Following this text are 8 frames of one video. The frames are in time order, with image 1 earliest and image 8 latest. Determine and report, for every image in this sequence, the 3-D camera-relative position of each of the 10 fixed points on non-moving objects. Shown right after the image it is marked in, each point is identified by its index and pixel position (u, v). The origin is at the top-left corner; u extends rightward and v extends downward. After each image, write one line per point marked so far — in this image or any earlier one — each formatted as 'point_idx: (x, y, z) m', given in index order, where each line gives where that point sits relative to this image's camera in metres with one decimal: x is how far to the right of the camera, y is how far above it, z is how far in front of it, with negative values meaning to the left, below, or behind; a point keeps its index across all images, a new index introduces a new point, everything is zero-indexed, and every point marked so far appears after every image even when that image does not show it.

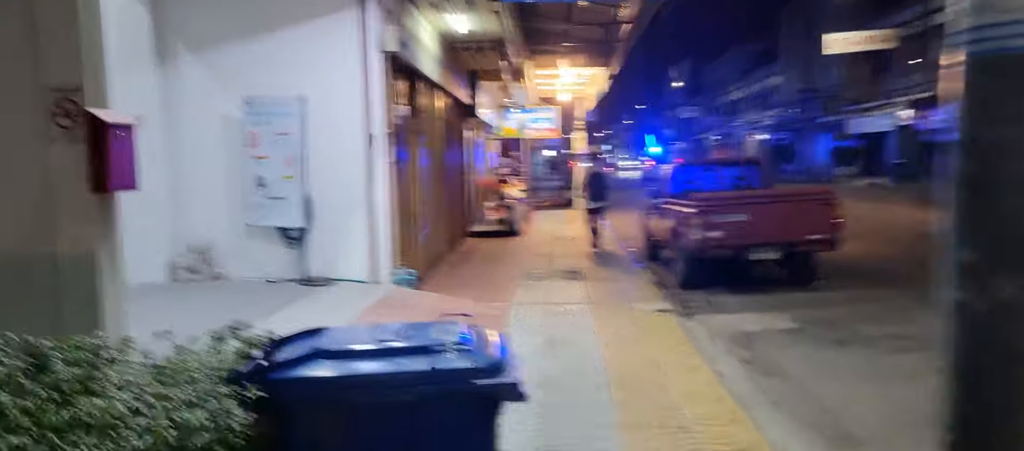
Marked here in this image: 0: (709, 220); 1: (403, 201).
0: (+2.5, 0.0, +8.9) m
1: (-1.5, +0.3, +9.6) m
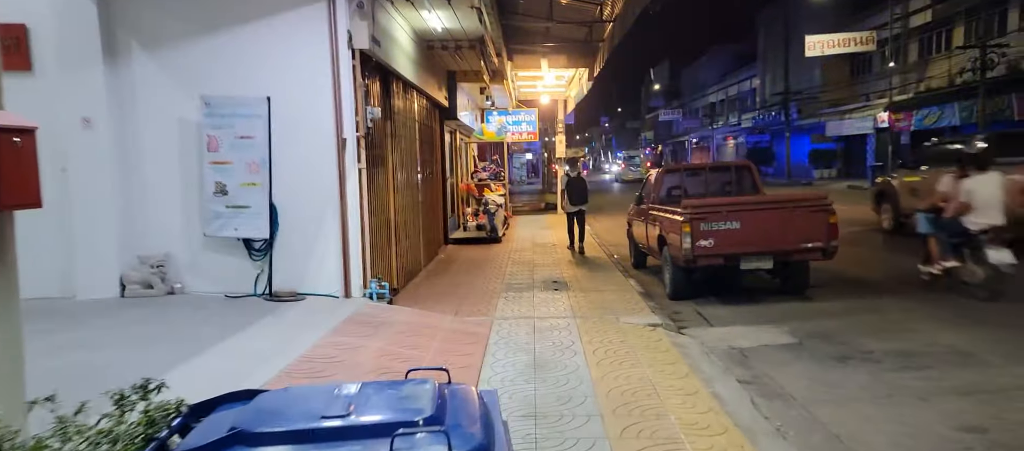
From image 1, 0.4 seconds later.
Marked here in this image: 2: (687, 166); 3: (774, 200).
0: (+2.2, 0.0, +8.4) m
1: (-1.7, +0.2, +9.0) m
2: (+2.7, +0.9, +10.8) m
3: (+3.1, +0.3, +8.5) m
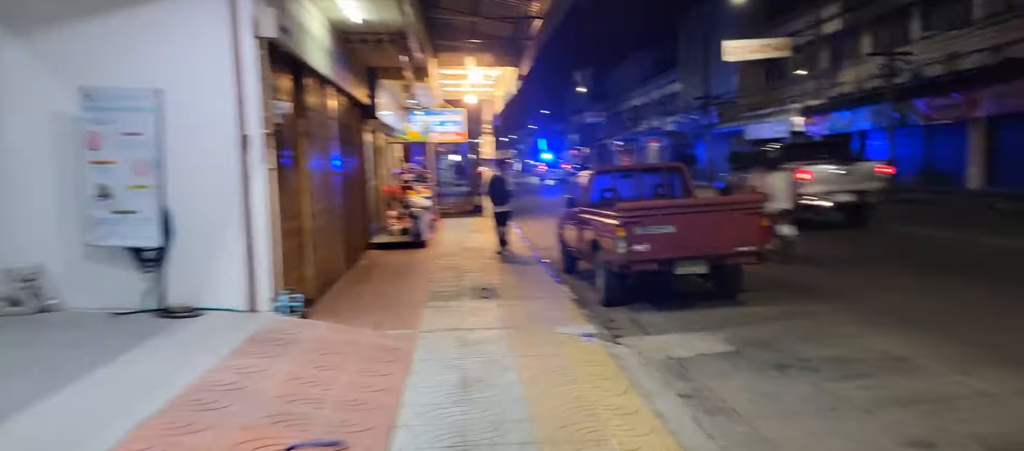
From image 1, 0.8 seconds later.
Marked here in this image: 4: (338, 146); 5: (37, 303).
0: (+1.4, -0.1, +8.1) m
1: (-2.6, +0.1, +8.3) m
2: (+1.6, +0.9, +10.5) m
3: (+2.3, +0.3, +8.3) m
4: (-2.8, +1.3, +11.6) m
5: (-4.4, -0.7, +6.5) m
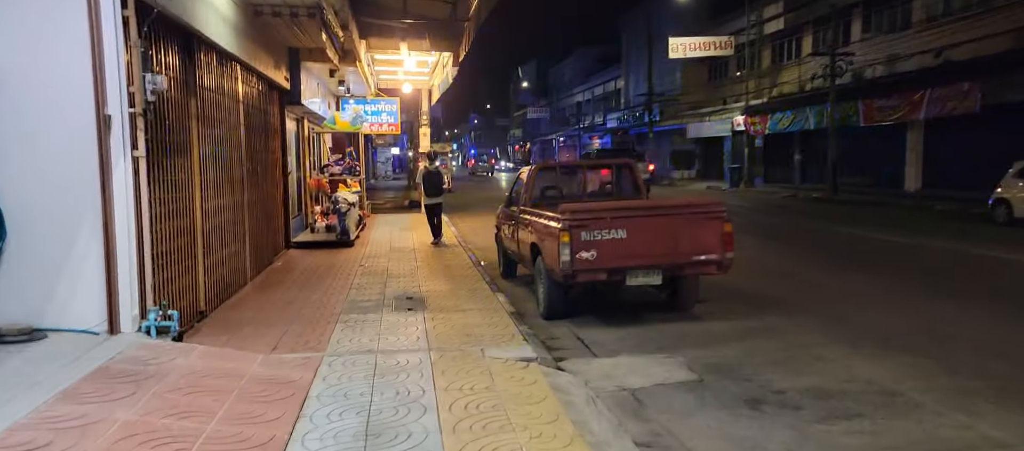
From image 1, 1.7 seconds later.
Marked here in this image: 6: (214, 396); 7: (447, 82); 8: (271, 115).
0: (+0.7, -0.1, +7.1) m
1: (-3.3, +0.1, +7.0) m
2: (+0.7, +0.8, +9.5) m
3: (+1.6, +0.2, +7.3) m
4: (-3.8, +1.3, +10.2) m
5: (-4.9, -0.7, +5.0) m
6: (-1.9, -1.1, +4.6) m
7: (-1.7, +3.8, +18.5) m
8: (-4.3, +2.0, +12.5) m
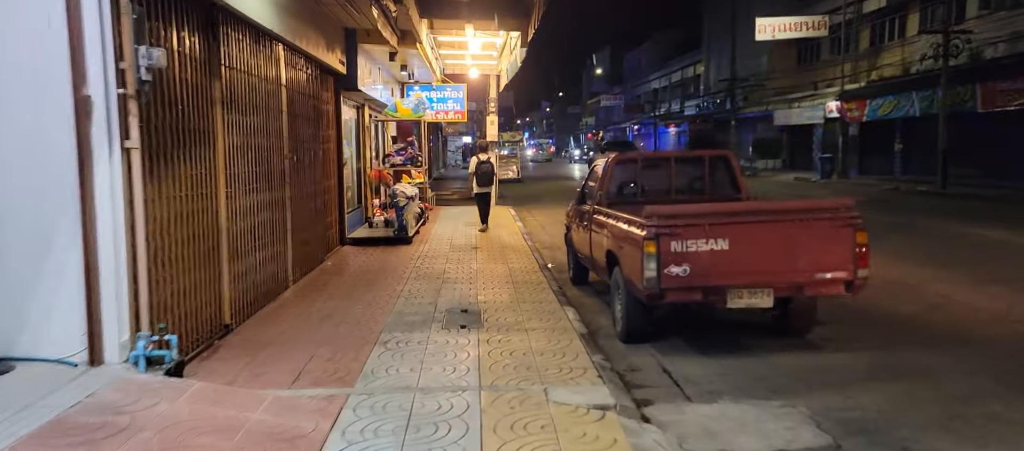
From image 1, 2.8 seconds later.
0: (+1.3, -0.2, +5.7) m
1: (-2.7, +0.1, +6.0) m
2: (+1.5, +0.8, +8.1) m
3: (+2.2, +0.1, +5.8) m
4: (-2.9, +1.4, +9.2) m
5: (-4.5, -0.7, +4.3) m
6: (-1.6, -1.2, +3.5) m
7: (+0.1, +3.9, +17.2) m
8: (-3.1, +2.0, +11.6) m
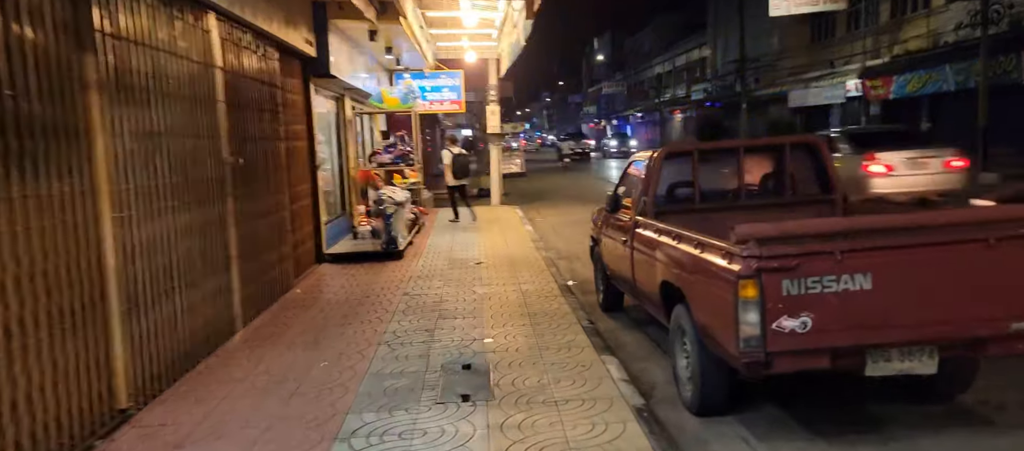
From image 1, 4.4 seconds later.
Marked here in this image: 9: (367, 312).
0: (+1.4, -0.3, +3.6) m
1: (-2.6, -0.2, +3.9) m
2: (+1.6, +0.7, +6.0) m
3: (+2.3, 0.0, +3.7) m
4: (-2.8, +1.1, +7.2) m
5: (-4.4, -1.1, +2.2) m
6: (-1.5, -1.5, +1.4) m
7: (+0.1, +3.9, +15.1) m
8: (-3.0, +1.8, +9.5) m
9: (-1.5, -0.9, +7.6) m
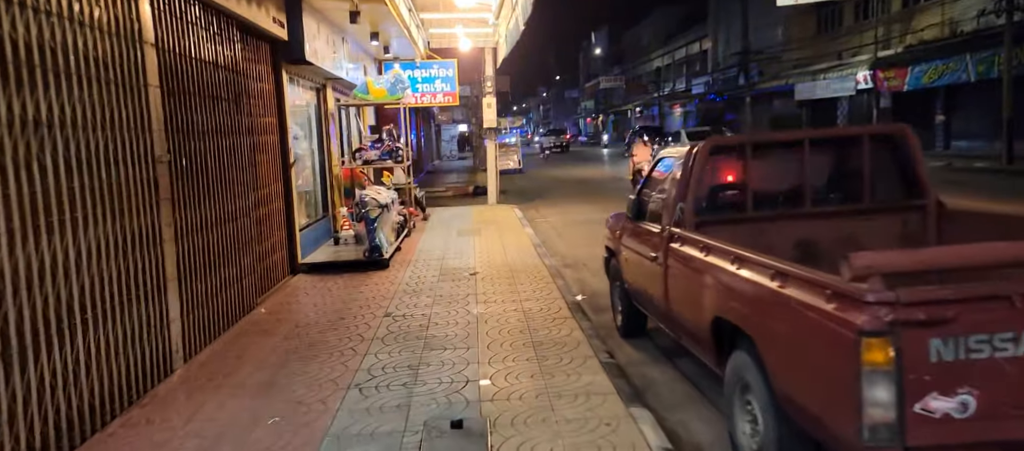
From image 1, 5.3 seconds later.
0: (+1.4, -0.4, +2.4) m
1: (-2.6, -0.3, +2.6) m
2: (+1.6, +0.6, +4.7) m
3: (+2.3, -0.1, +2.5) m
4: (-2.8, +1.0, +5.9) m
5: (-4.4, -1.2, +0.9) m
6: (-1.4, -1.6, +0.2) m
7: (+0.1, +3.8, +13.8) m
8: (-3.0, +1.7, +8.2) m
9: (-1.5, -1.0, +6.3) m
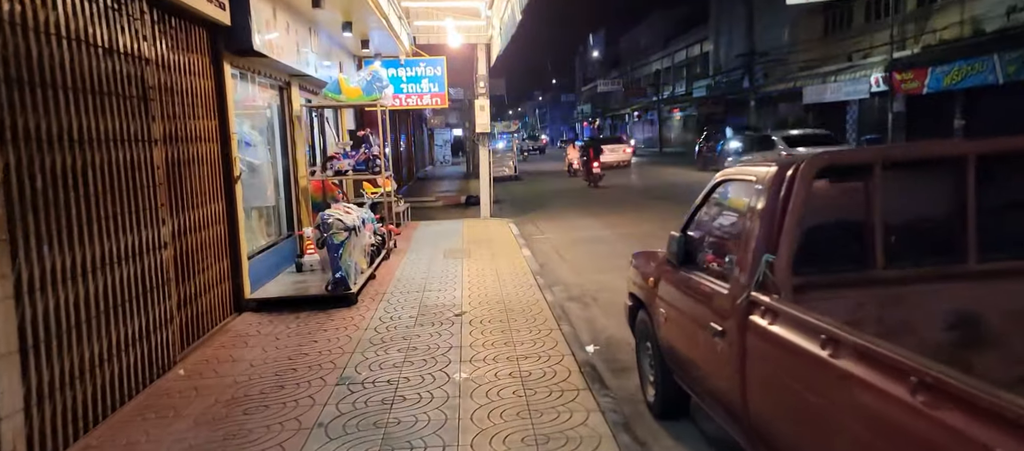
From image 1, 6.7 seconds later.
0: (+1.4, -0.7, +0.7) m
1: (-2.6, -0.6, +0.9) m
2: (+1.6, +0.3, +3.0) m
3: (+2.3, -0.3, +0.8) m
4: (-2.8, +0.7, +4.1) m
5: (-4.4, -1.5, -0.8) m
6: (-1.4, -1.9, -1.6) m
7: (0.0, +3.5, +12.1) m
8: (-3.1, +1.4, +6.5) m
9: (-1.6, -1.3, +4.6) m
